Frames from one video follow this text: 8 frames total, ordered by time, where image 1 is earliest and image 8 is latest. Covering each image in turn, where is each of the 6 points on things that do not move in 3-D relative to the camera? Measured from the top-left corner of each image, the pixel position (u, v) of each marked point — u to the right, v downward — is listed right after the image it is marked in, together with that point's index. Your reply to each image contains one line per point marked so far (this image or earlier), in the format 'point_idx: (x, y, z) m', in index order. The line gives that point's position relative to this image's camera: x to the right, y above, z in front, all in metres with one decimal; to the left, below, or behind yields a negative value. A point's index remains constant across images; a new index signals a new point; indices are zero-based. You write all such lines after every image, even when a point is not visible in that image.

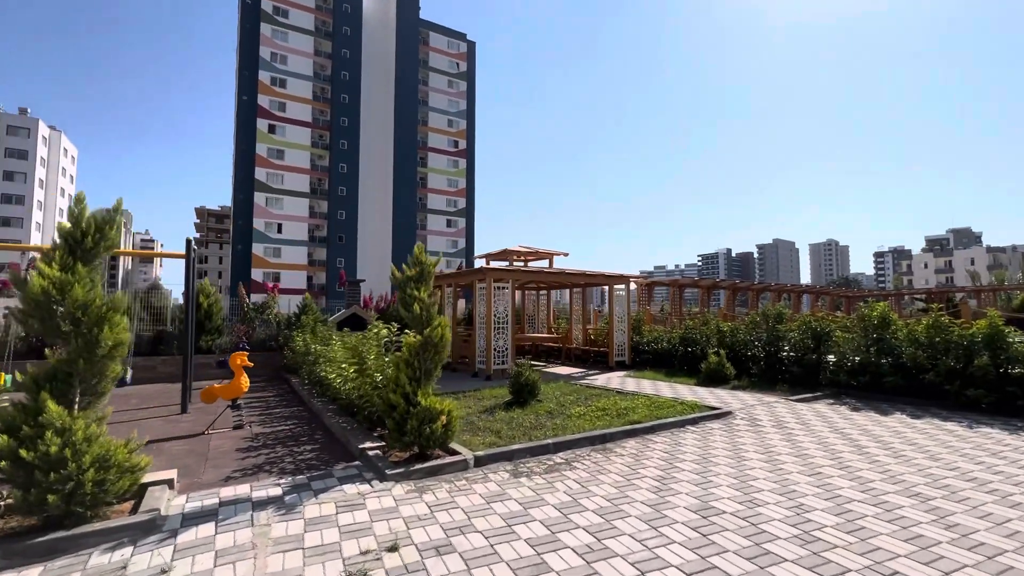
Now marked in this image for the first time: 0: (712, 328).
0: (+5.2, -1.0, +12.2) m
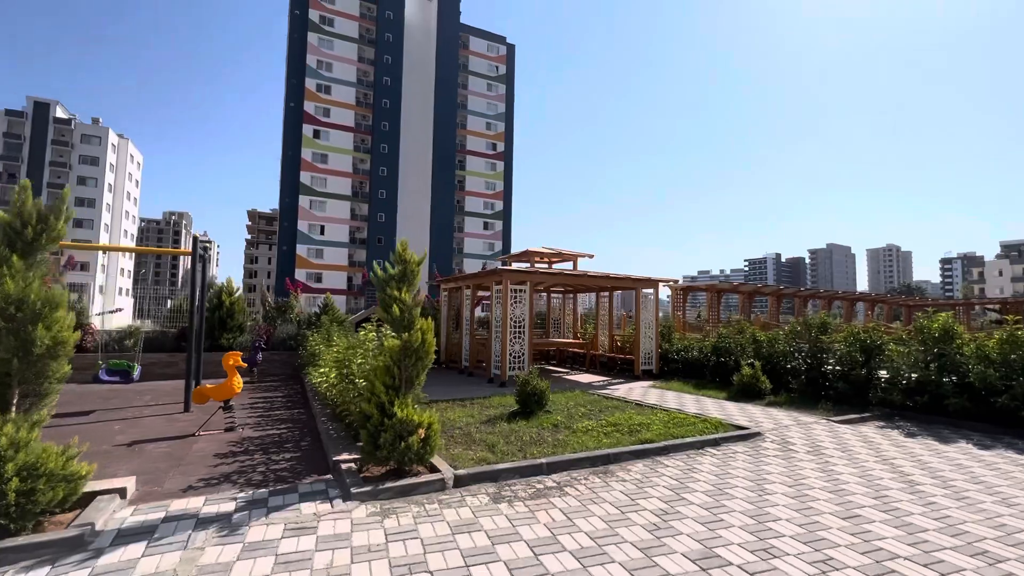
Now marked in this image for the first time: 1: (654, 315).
0: (+5.7, -1.2, +11.2) m
1: (+4.0, -0.8, +13.3) m
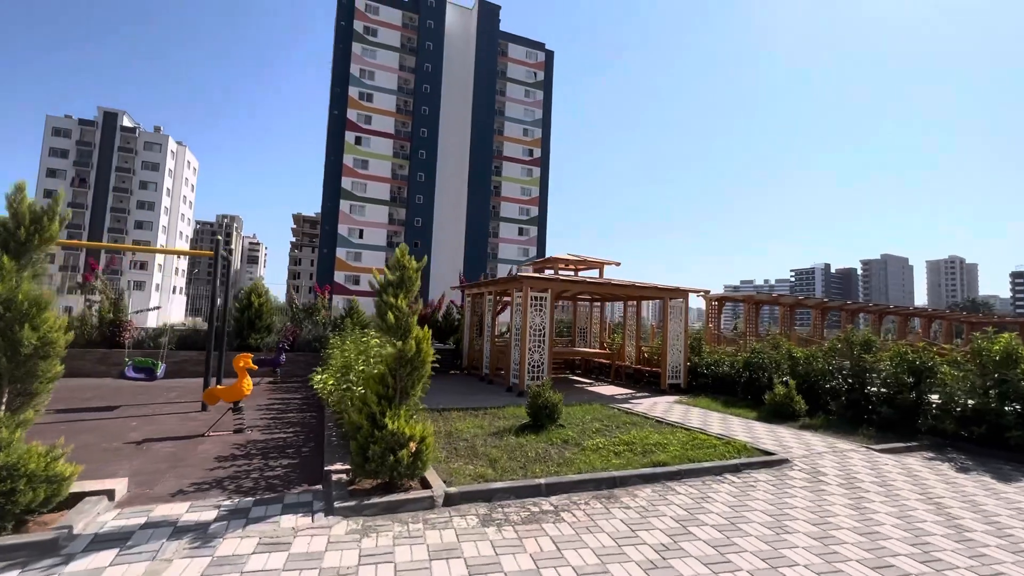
0: (+6.1, -1.5, +10.5) m
1: (+4.6, -1.1, +12.7) m
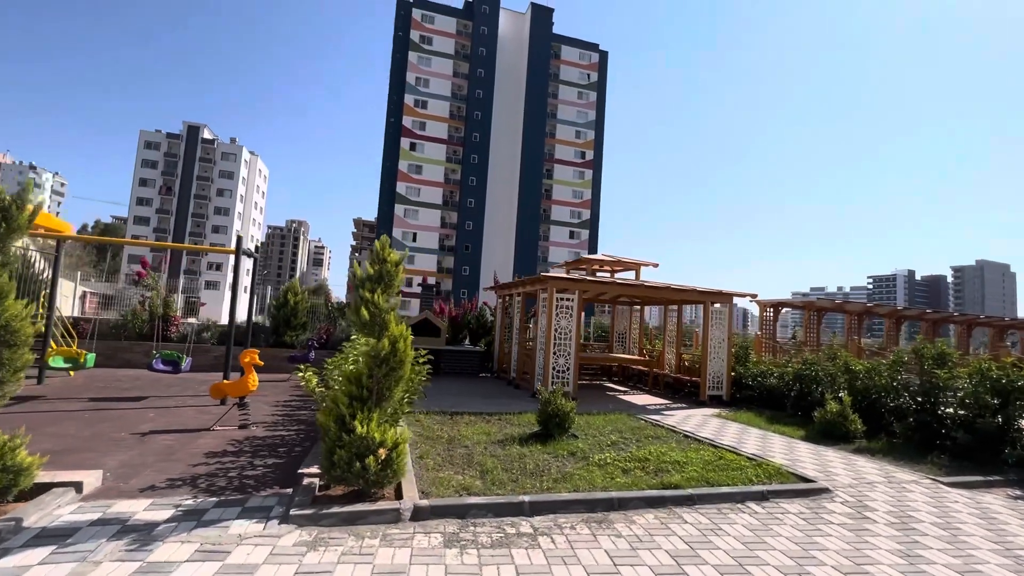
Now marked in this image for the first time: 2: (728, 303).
0: (+6.6, -1.5, +9.4) m
1: (+5.3, -1.1, +11.7) m
2: (+5.4, -0.4, +11.8) m
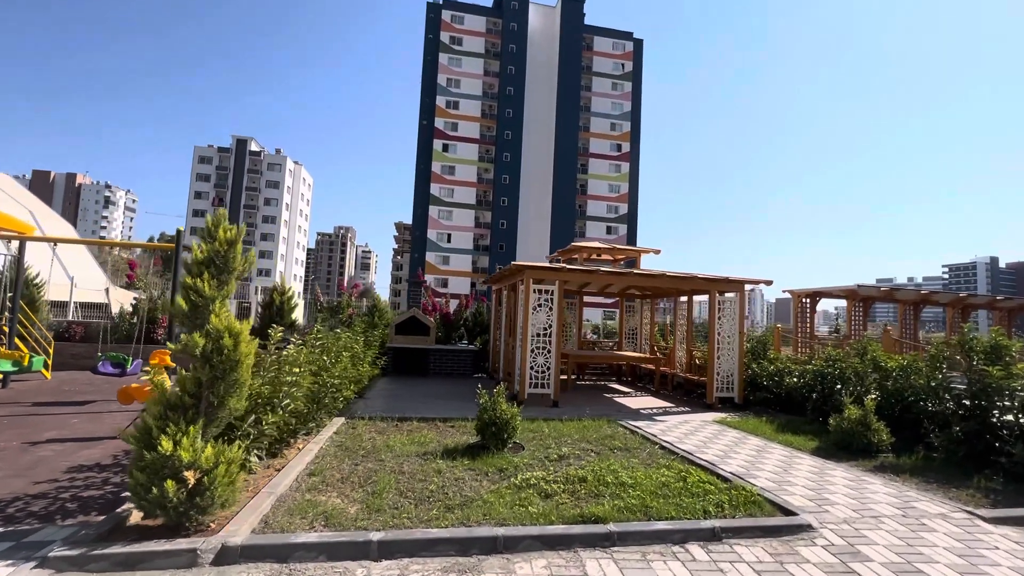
0: (+5.9, -1.2, +7.8) m
1: (+4.9, -0.9, +10.3) m
2: (+5.0, -0.1, +10.3) m
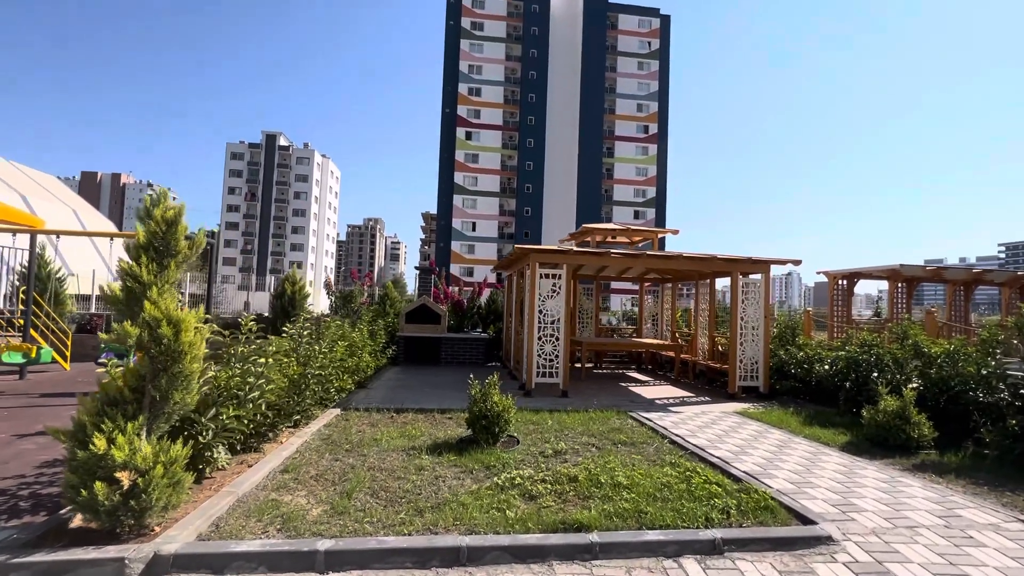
0: (+6.0, -0.9, +7.0) m
1: (+5.0, -0.5, +9.5) m
2: (+5.1, +0.3, +9.6) m
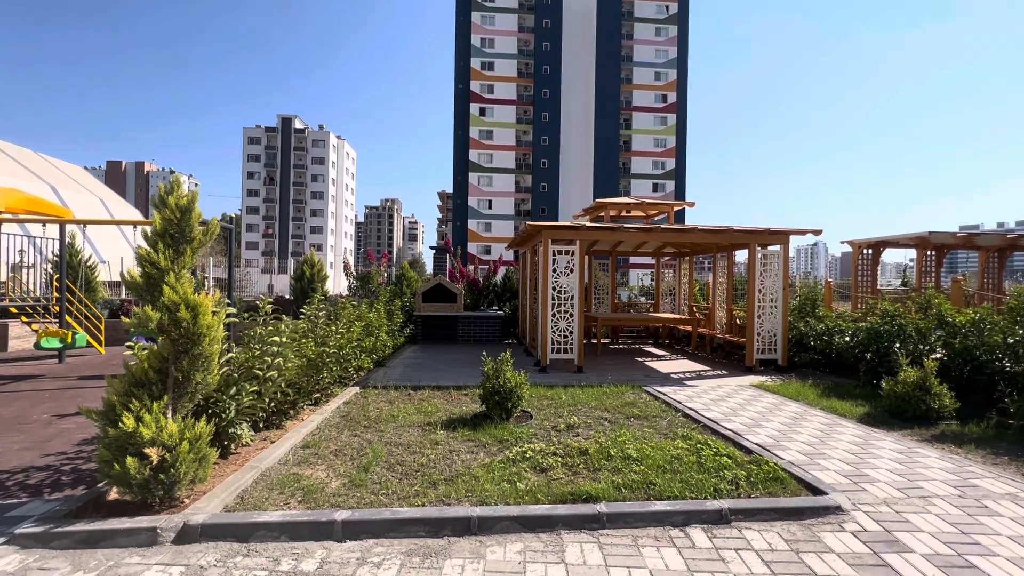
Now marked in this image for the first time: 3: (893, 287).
0: (+6.2, -0.4, +6.8) m
1: (+5.3, +0.1, +9.4) m
2: (+5.4, +0.9, +9.4) m
3: (+12.9, 0.0, +15.9) m
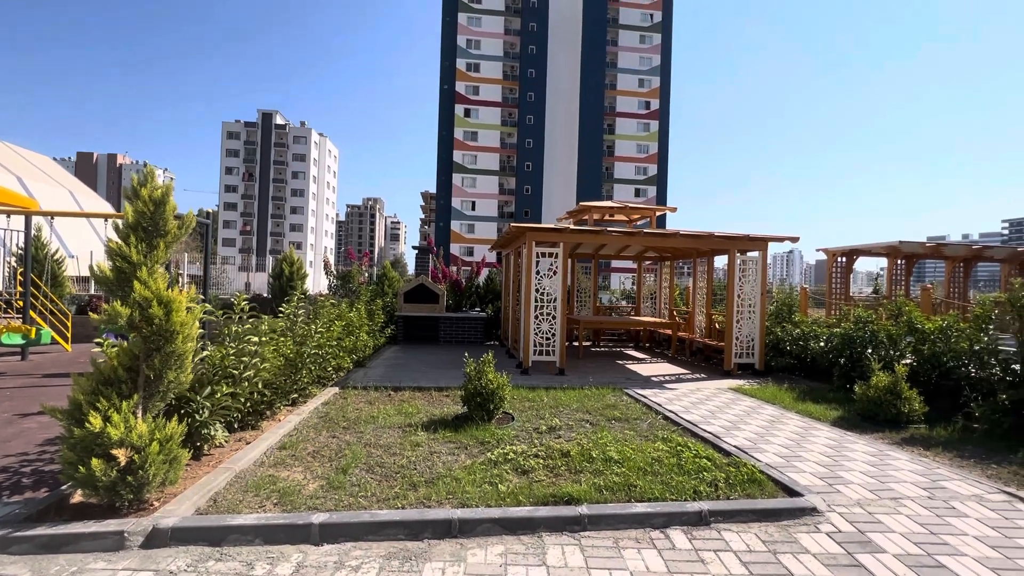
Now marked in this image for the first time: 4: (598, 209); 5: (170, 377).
0: (+5.9, -0.5, +7.0) m
1: (+5.0, 0.0, +9.5) m
2: (+5.1, +0.7, +9.6) m
3: (+12.3, -0.2, +16.4) m
4: (+2.1, +1.8, +11.1) m
5: (-2.5, -0.6, +3.4) m
